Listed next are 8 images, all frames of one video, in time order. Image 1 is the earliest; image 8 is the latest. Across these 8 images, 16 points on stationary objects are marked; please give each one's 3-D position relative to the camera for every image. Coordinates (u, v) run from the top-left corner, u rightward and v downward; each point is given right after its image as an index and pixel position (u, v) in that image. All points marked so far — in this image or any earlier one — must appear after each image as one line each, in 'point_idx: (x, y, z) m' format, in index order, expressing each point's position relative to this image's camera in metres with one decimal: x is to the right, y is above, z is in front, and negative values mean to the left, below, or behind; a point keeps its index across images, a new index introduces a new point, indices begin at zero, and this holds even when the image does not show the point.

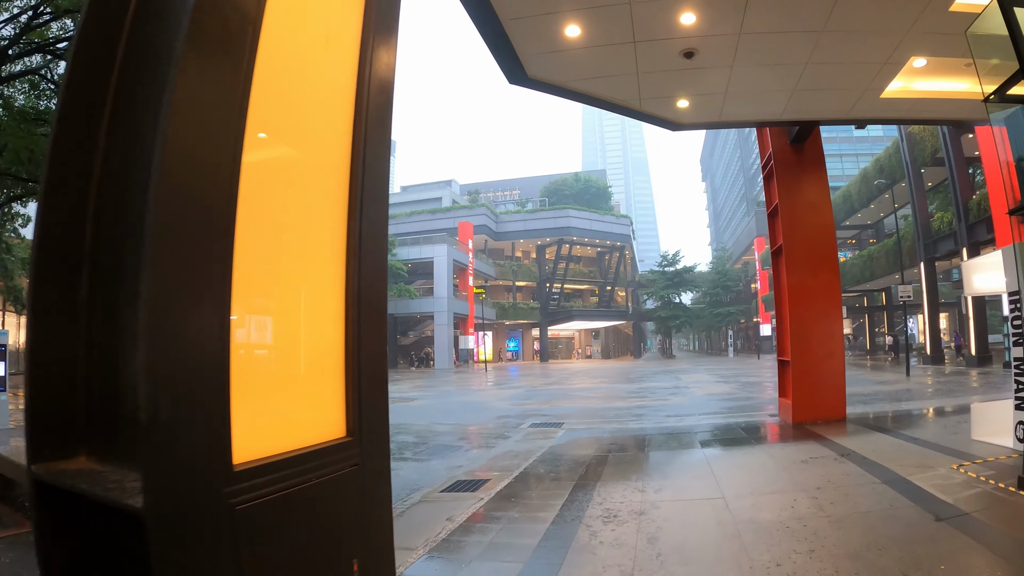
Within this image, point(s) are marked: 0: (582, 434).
0: (+1.4, -2.9, +10.0) m
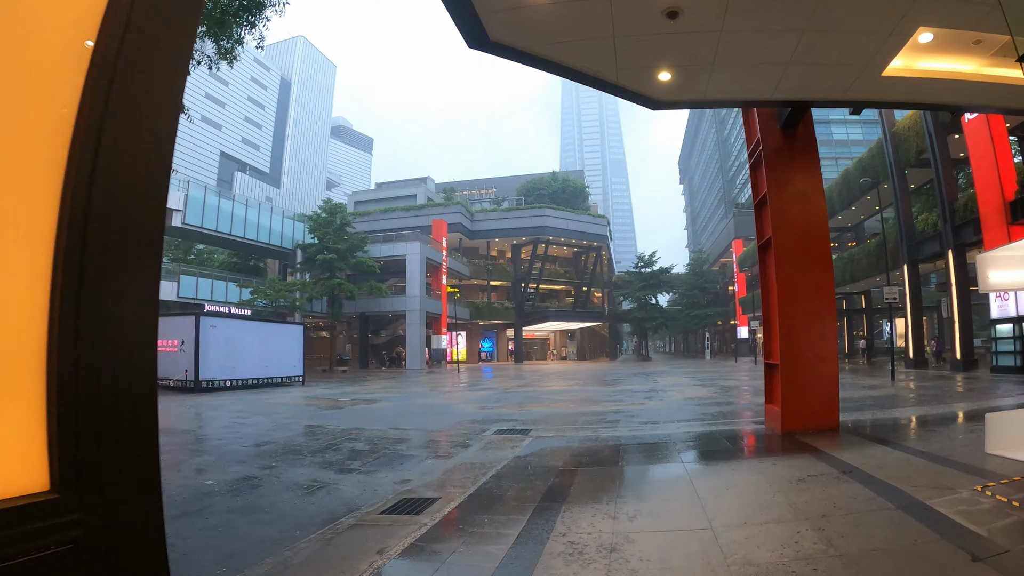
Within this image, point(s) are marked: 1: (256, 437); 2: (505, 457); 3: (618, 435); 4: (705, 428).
0: (+0.7, -2.8, +9.0) m
1: (-6.6, -3.9, +13.2) m
2: (-0.1, -2.7, +8.2) m
3: (+1.9, -2.7, +9.1) m
4: (+3.5, -2.6, +9.2) m
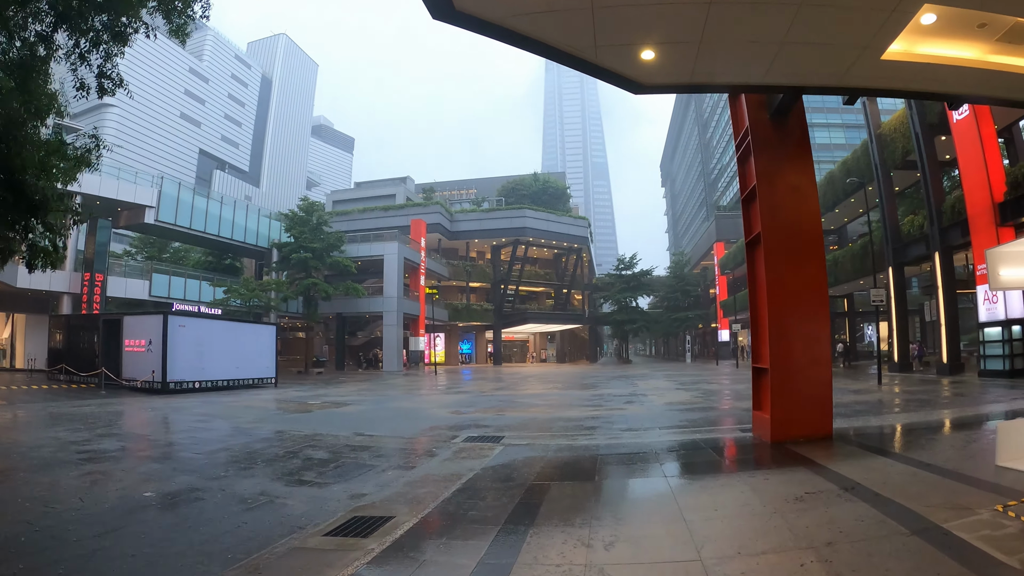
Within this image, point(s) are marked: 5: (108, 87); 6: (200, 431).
0: (+0.2, -2.7, +8.3) m
1: (-7.3, -3.8, +12.2) m
2: (-0.5, -2.7, +7.4) m
3: (+1.4, -2.6, +8.5) m
4: (+3.0, -2.5, +8.6) m
5: (-7.3, +3.6, +9.0) m
6: (-8.8, -4.0, +14.2) m
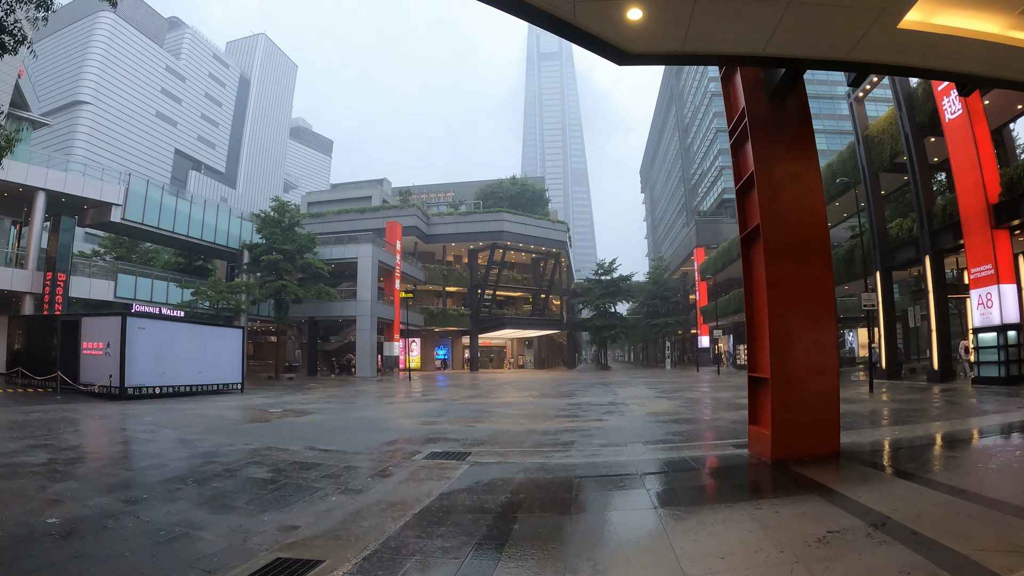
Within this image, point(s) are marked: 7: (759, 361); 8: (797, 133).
0: (-0.3, -2.6, +7.3) m
1: (-7.9, -3.7, +10.9) m
2: (-1.0, -2.6, +6.4) m
3: (+0.9, -2.6, +7.5) m
4: (+2.5, -2.5, +7.7) m
5: (-7.7, +3.7, +7.8) m
6: (-9.5, -3.9, +12.8) m
7: (+3.4, -1.0, +7.0) m
8: (+4.1, +2.3, +7.3) m
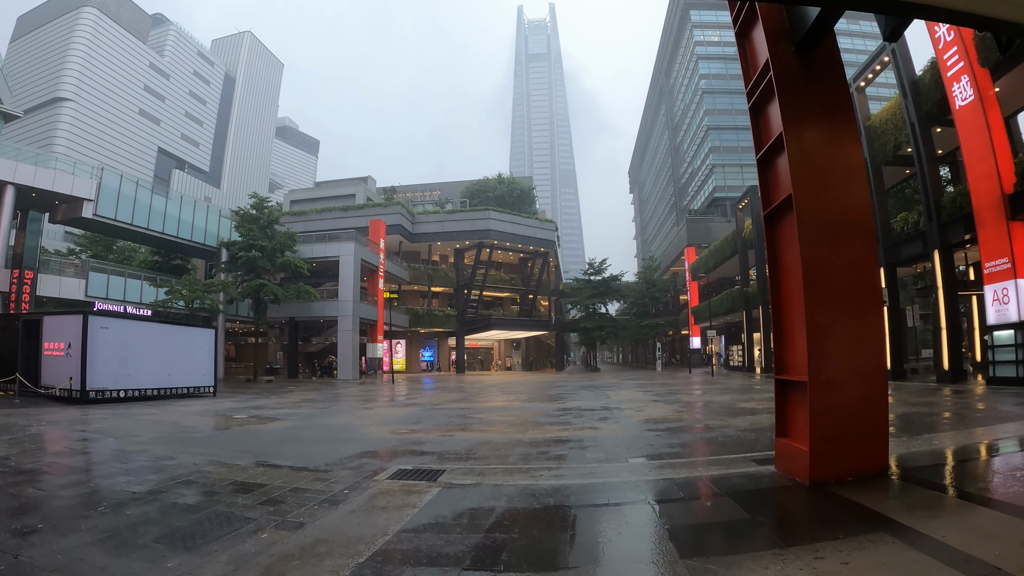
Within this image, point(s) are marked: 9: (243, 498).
0: (-0.5, -2.5, +6.0) m
1: (-8.3, -3.5, +9.4) m
2: (-1.2, -2.4, +5.1) m
3: (+0.7, -2.4, +6.3) m
4: (+2.2, -2.3, +6.5) m
5: (-8.0, +3.9, +6.3) m
6: (-9.9, -3.8, +11.3) m
7: (+3.2, -0.8, +5.8) m
8: (+3.9, +2.4, +6.1) m
9: (-3.7, -2.9, +6.9) m
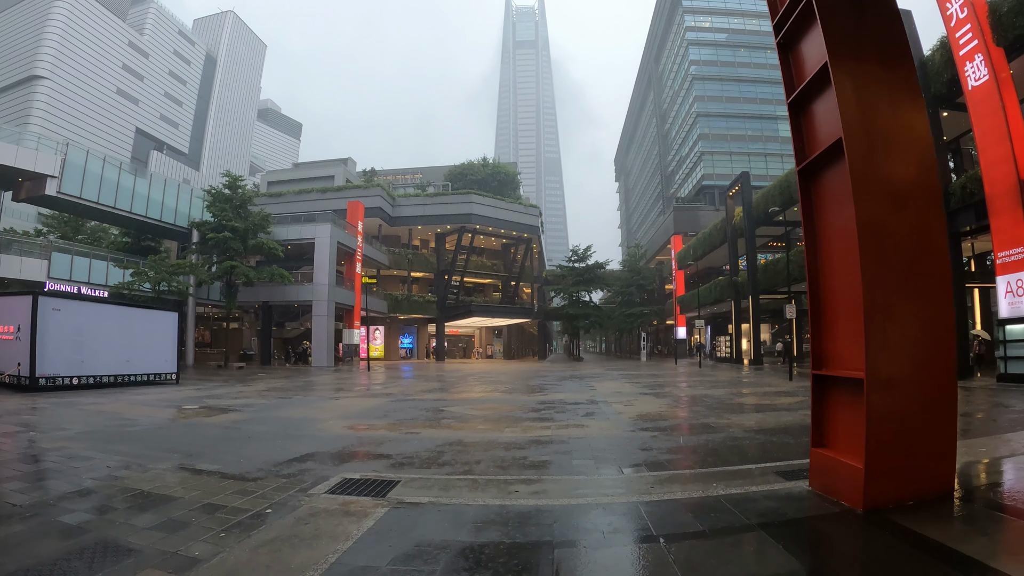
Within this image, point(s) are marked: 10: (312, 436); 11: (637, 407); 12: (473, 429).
0: (-0.8, -2.2, +4.7) m
1: (-8.7, -3.0, +7.9) m
2: (-1.5, -2.1, +3.8) m
3: (+0.3, -2.1, +5.0) m
4: (+1.9, -2.0, +5.3) m
5: (-8.2, +4.4, +4.6) m
6: (-10.4, -3.2, +9.7) m
7: (+2.9, -0.6, +4.6) m
8: (+3.7, +2.7, +4.9) m
9: (-4.0, -2.5, +5.5) m
10: (-4.1, -3.0, +10.1) m
11: (+3.0, -2.8, +11.9) m
12: (-0.7, -2.6, +9.5) m
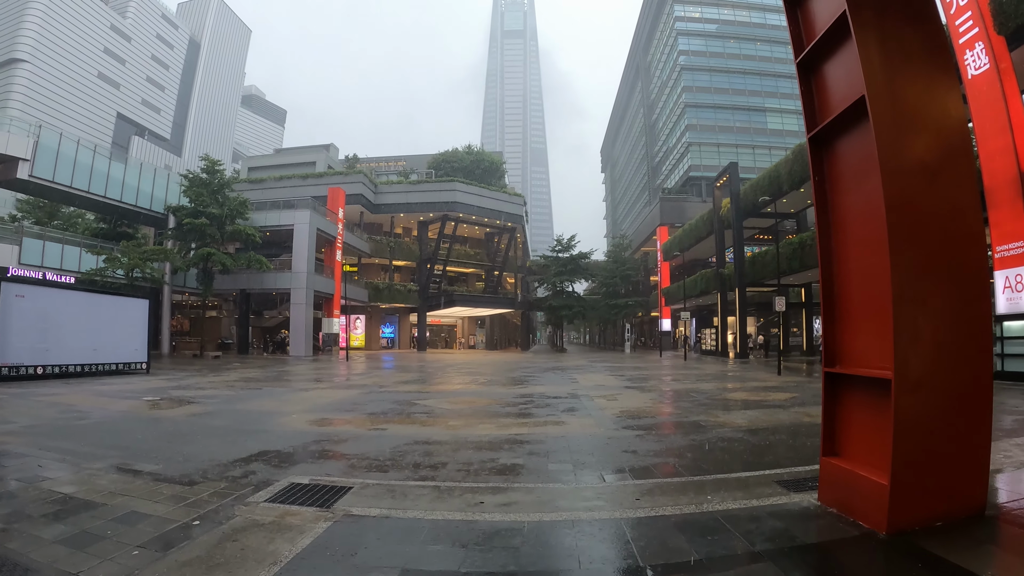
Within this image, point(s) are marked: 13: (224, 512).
0: (-1.1, -2.0, +4.0) m
1: (-9.1, -2.7, +7.0) m
2: (-1.8, -1.9, +3.1) m
3: (0.0, -1.9, +4.3) m
4: (+1.6, -1.9, +4.6) m
5: (-8.4, +4.6, +3.6) m
6: (-10.8, -2.8, +8.7) m
7: (+2.6, -0.5, +4.0) m
8: (+3.4, +2.8, +4.2) m
9: (-4.3, -2.3, +4.7) m
10: (-4.5, -2.7, +9.4) m
11: (+2.4, -2.6, +11.3) m
12: (-1.2, -2.4, +8.8) m
13: (-2.9, -2.2, +5.1) m
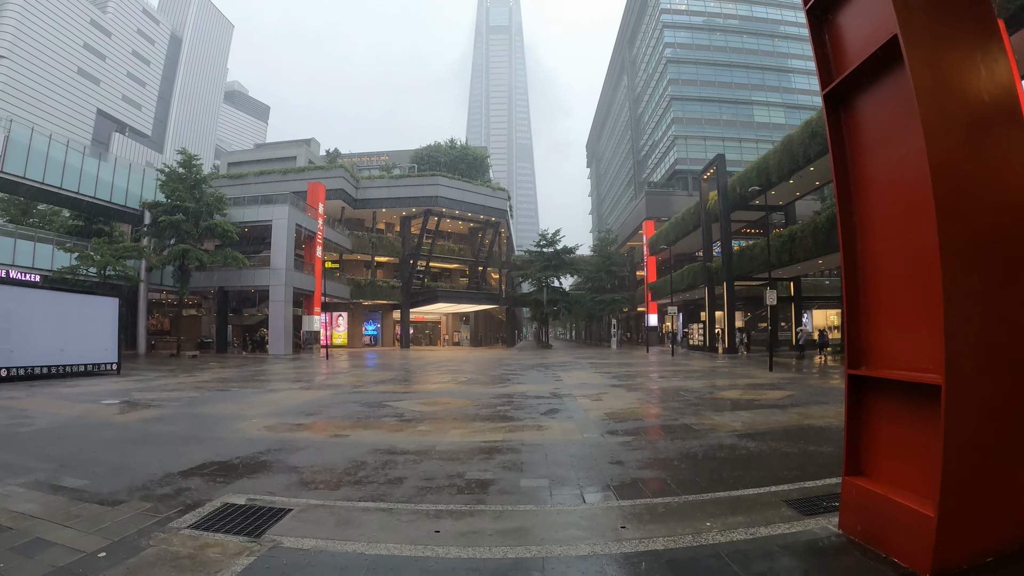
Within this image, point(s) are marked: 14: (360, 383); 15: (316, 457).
0: (-1.4, -1.9, +3.3) m
1: (-9.4, -2.6, +6.0) m
2: (-2.0, -1.9, +2.3) m
3: (-0.2, -1.8, +3.6) m
4: (+1.3, -1.8, +4.0) m
5: (-8.7, +4.6, +2.6) m
6: (-11.2, -2.8, +7.7) m
7: (+2.3, -0.3, +3.3) m
8: (+3.1, +2.9, +3.6) m
9: (-4.6, -2.2, +3.9) m
10: (-4.9, -2.6, +8.5) m
11: (+2.0, -2.4, +10.7) m
12: (-1.6, -2.3, +8.0) m
13: (-3.2, -2.1, +4.3) m
14: (-5.8, -3.6, +18.9) m
15: (-2.6, -2.3, +6.8) m
